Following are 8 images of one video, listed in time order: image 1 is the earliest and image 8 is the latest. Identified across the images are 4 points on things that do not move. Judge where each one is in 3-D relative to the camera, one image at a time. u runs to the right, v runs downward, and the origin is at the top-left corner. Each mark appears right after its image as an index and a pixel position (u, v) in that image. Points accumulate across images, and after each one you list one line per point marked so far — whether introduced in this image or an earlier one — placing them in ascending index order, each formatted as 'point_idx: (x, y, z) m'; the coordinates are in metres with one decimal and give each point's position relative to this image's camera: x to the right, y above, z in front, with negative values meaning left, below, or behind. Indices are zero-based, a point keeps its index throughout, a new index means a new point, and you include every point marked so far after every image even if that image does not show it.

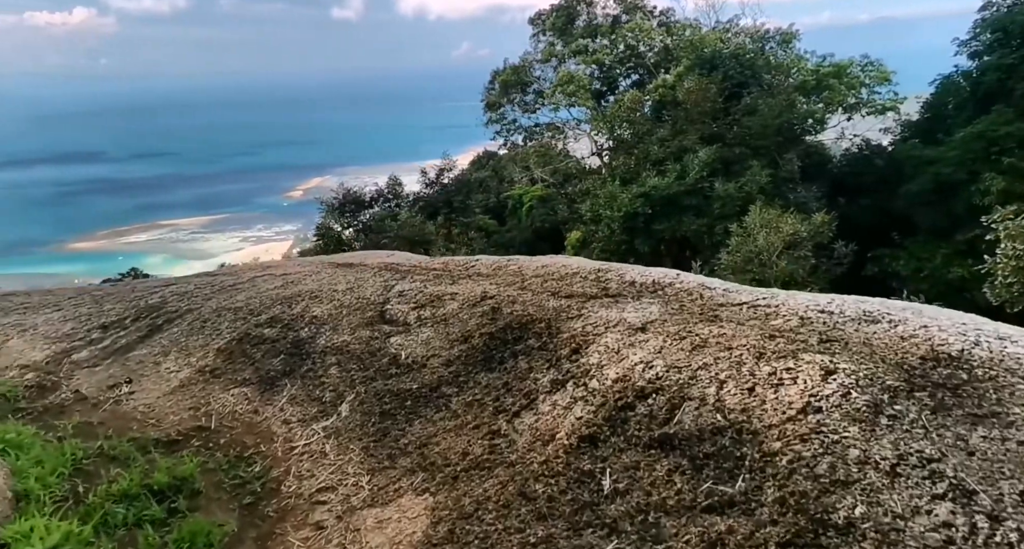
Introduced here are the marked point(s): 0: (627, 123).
0: (+1.5, +2.0, +10.0) m
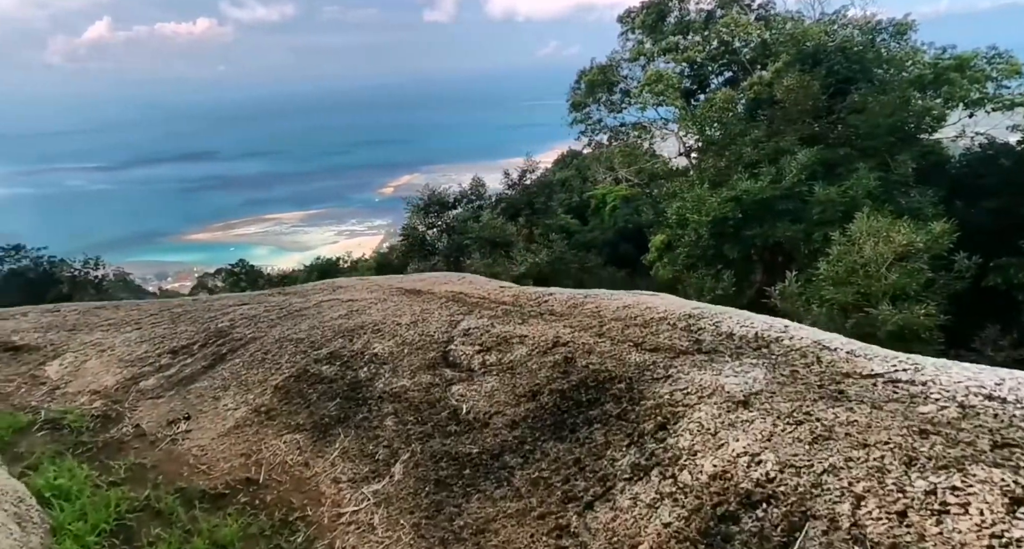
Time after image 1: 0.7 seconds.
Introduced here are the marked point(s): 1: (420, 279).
0: (+2.6, +1.9, +9.4) m
1: (-0.5, 0.0, +4.1) m
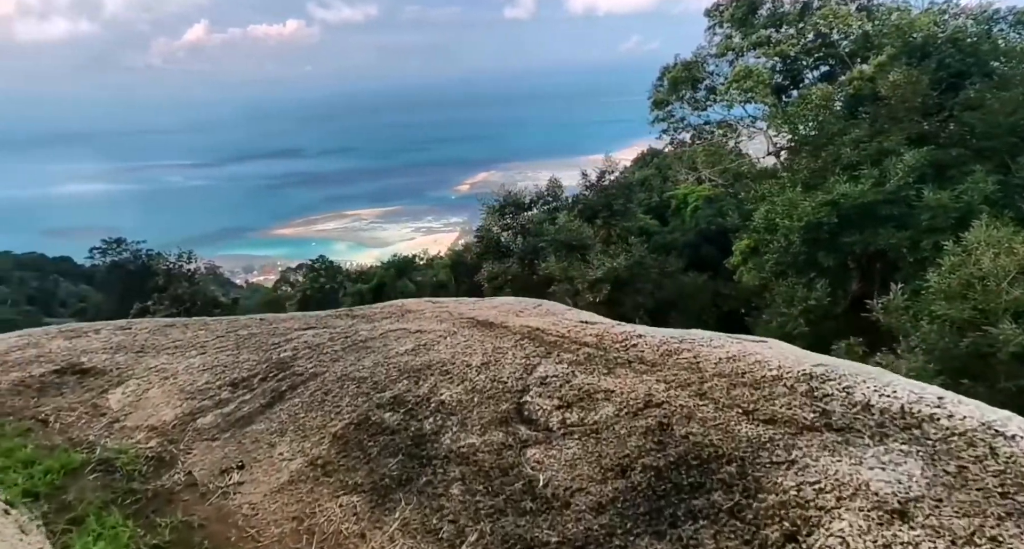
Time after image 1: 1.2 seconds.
0: (+3.5, +1.8, +8.8) m
1: (-0.1, -0.2, +3.8) m
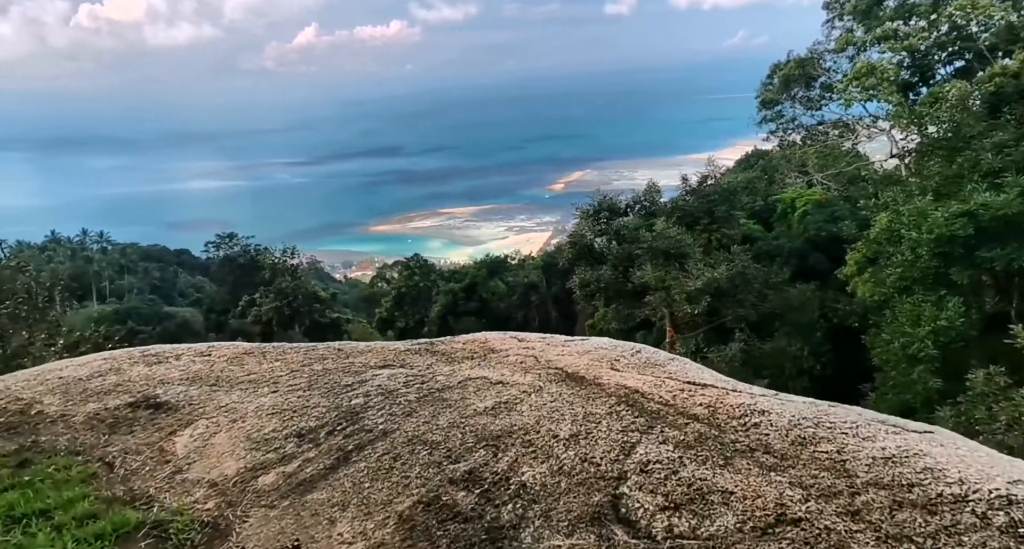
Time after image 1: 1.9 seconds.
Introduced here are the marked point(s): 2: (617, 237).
0: (+4.5, +1.6, +7.8) m
1: (+0.3, -0.3, +3.4) m
2: (+2.2, +0.7, +15.5) m
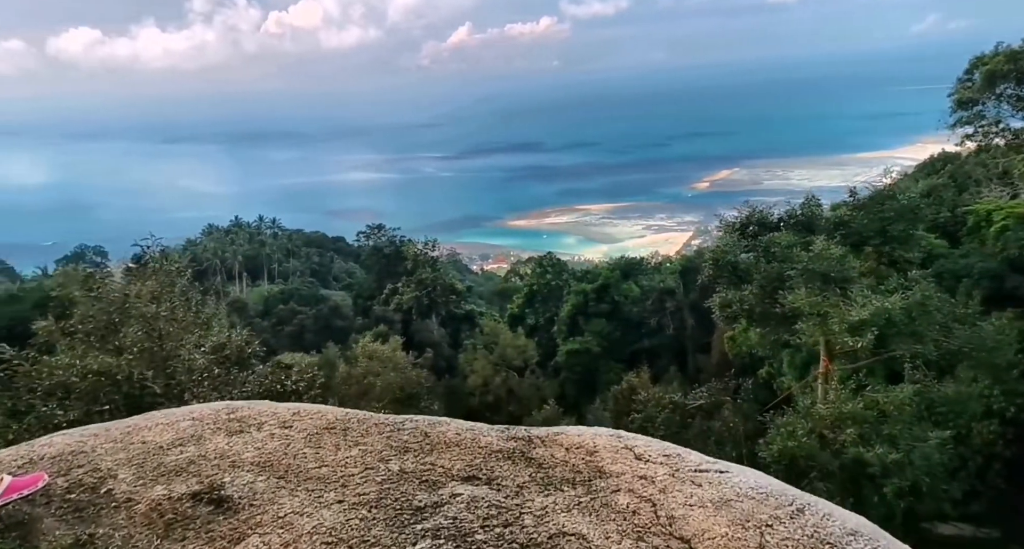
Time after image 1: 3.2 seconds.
0: (+5.7, +1.1, +6.1) m
1: (+0.7, -0.8, +2.5) m
2: (+4.7, +0.4, +14.1) m
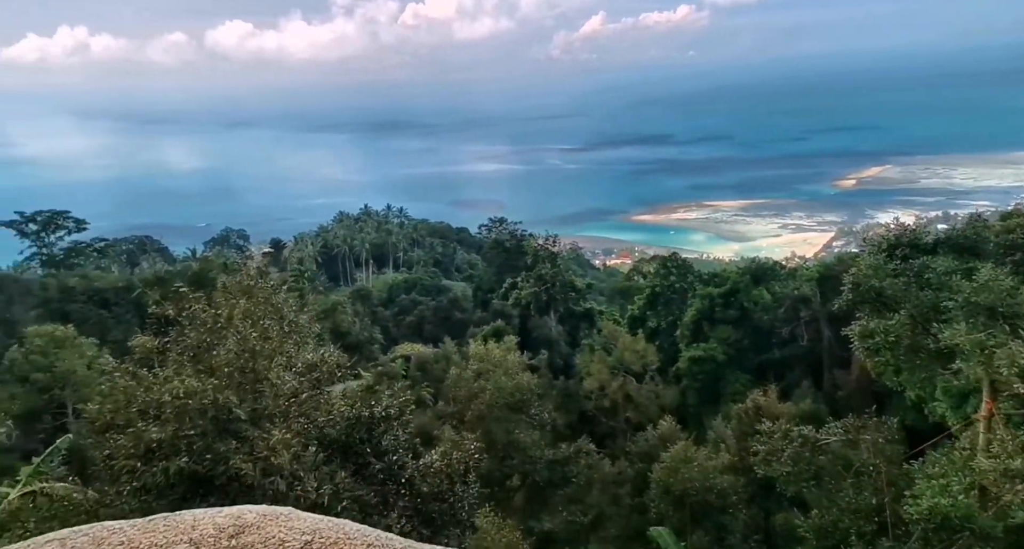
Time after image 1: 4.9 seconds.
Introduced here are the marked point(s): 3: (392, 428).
0: (+6.2, +0.4, +4.1) m
1: (+0.6, -1.3, +1.4) m
2: (+6.6, -0.1, +12.2) m
3: (-1.7, -2.2, +10.3) m
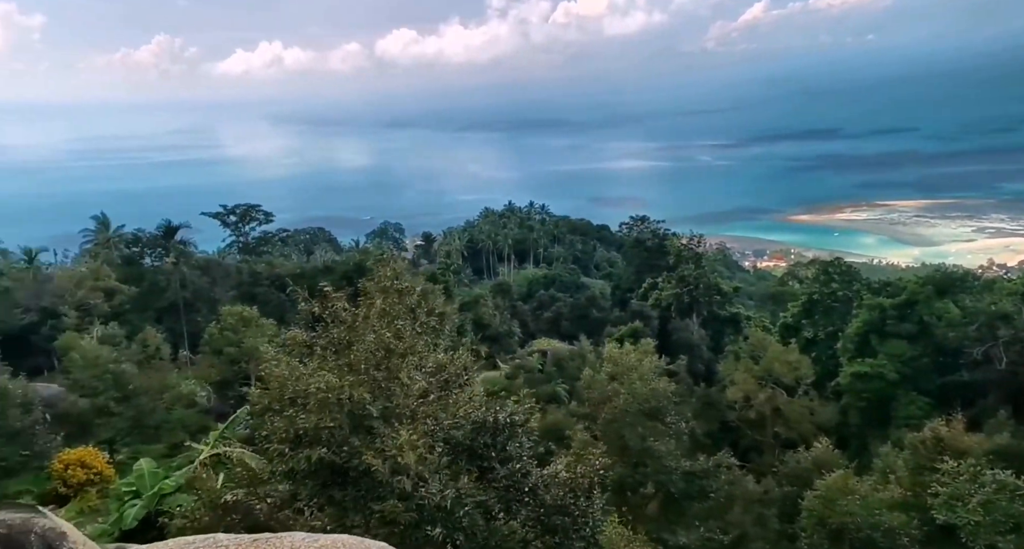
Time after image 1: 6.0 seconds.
0: (+6.8, +0.2, +1.8) m
1: (+0.7, -1.3, +0.2) m
2: (+8.6, -0.3, +9.6) m
3: (+0.1, -2.1, +9.3) m
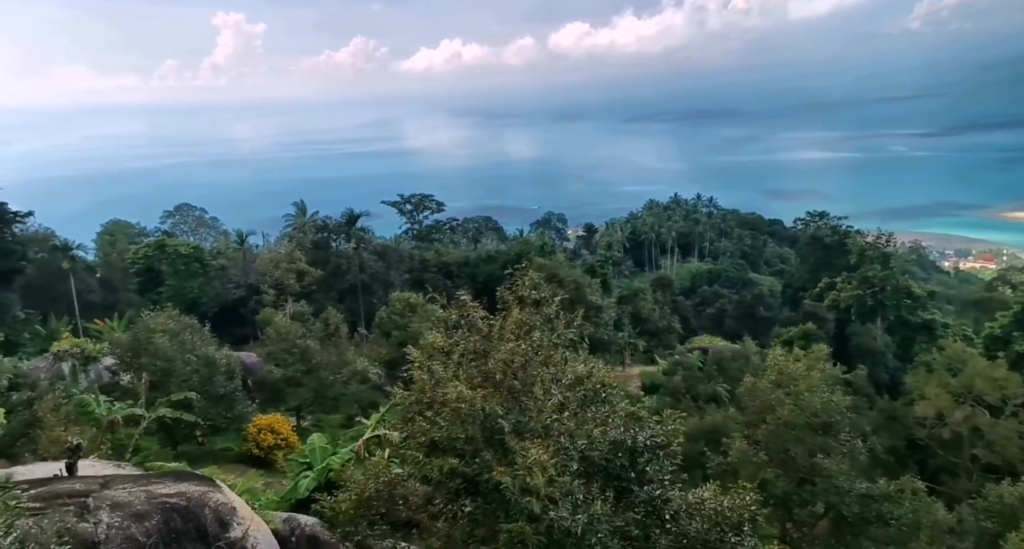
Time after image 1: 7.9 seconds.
0: (+6.7, 0.0, -0.5) m
1: (+0.4, -1.3, -0.7) m
2: (+10.1, -0.6, +6.8) m
3: (+1.7, -2.0, +8.4) m
